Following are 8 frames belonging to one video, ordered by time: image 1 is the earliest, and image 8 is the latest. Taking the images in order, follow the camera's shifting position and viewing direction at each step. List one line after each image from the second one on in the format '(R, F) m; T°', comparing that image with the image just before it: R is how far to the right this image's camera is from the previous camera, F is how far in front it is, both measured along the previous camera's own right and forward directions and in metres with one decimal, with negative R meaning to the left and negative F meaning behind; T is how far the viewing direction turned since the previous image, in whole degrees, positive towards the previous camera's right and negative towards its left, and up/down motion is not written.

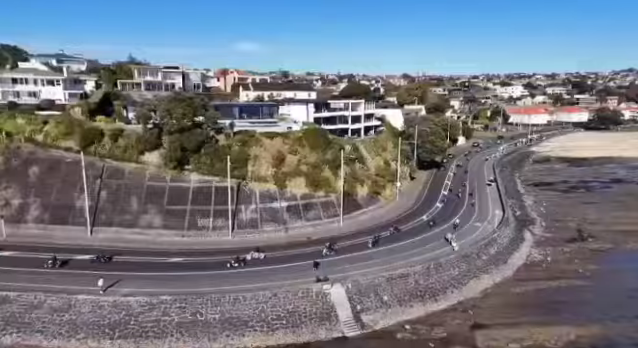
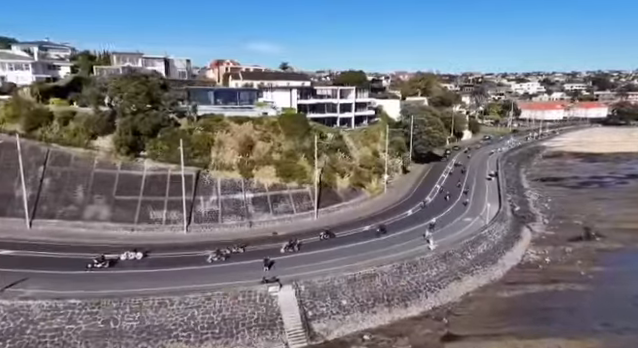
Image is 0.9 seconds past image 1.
(+4.5, +5.0) m; -2°
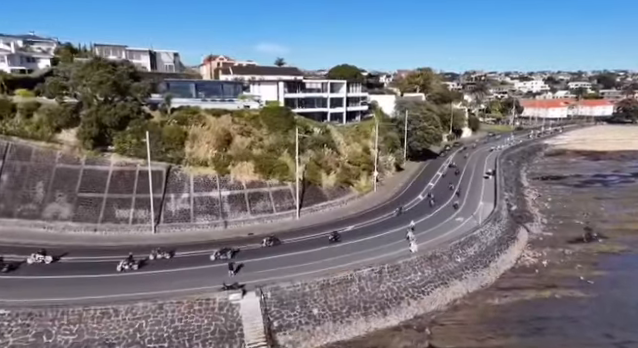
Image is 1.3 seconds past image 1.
(+2.2, +3.0) m; 0°
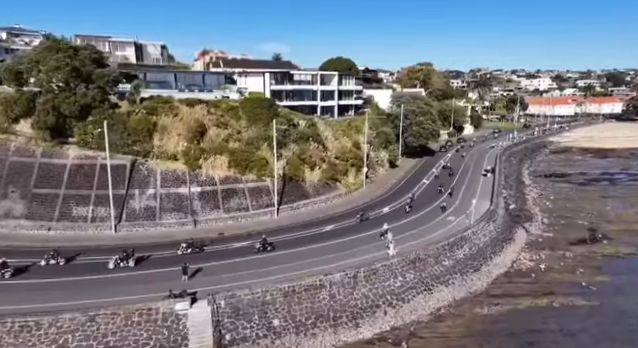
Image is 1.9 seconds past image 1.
(+2.5, +3.3) m; -1°
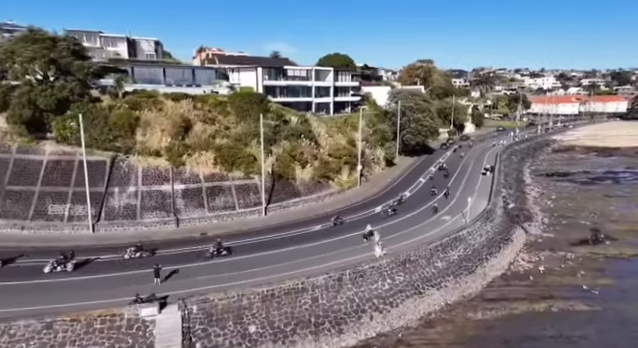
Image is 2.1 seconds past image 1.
(+1.2, +1.6) m; 0°
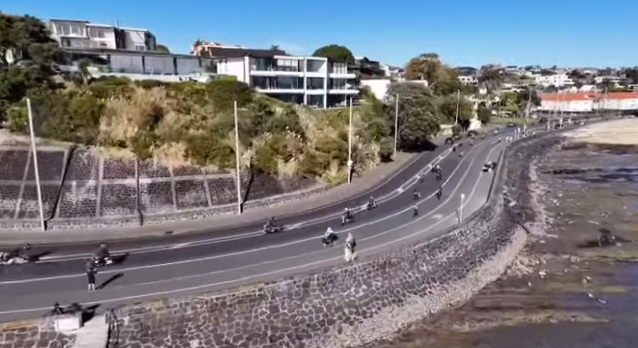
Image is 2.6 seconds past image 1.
(+2.5, +3.3) m; -1°
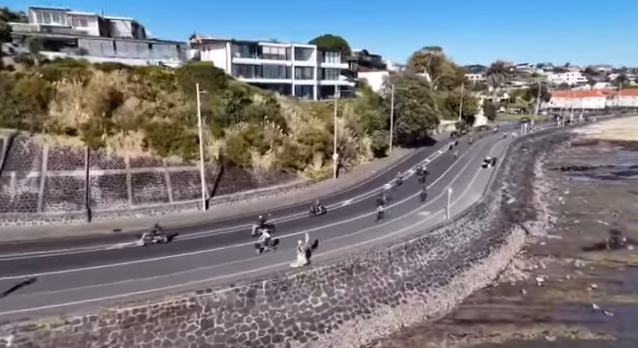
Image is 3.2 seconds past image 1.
(+2.8, +3.7) m; -1°
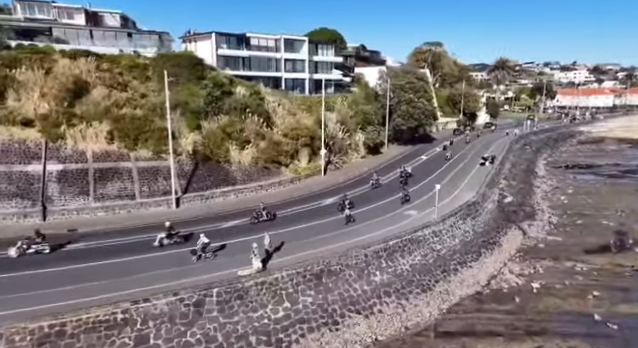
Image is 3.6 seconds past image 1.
(+1.9, +2.5) m; -1°
